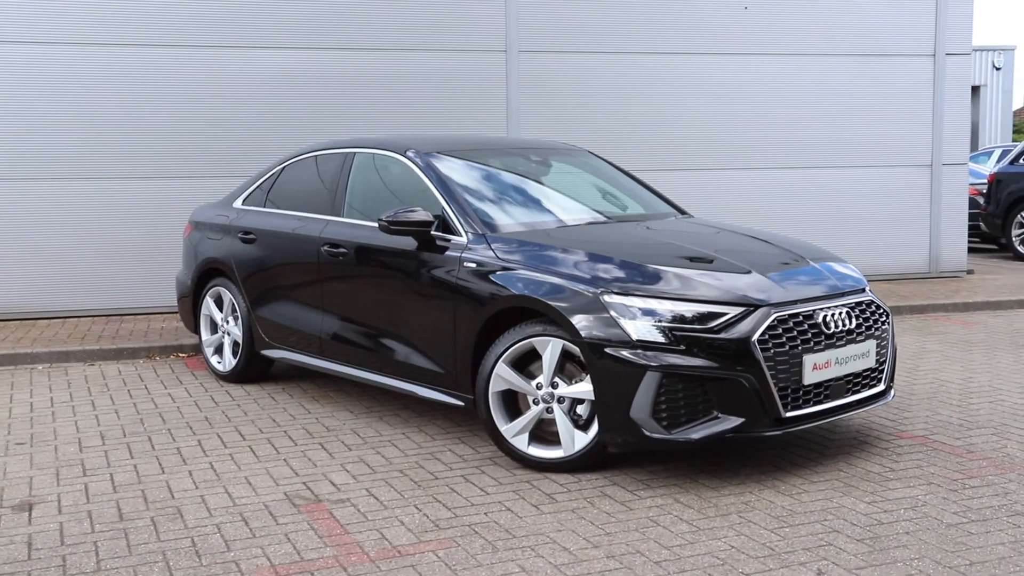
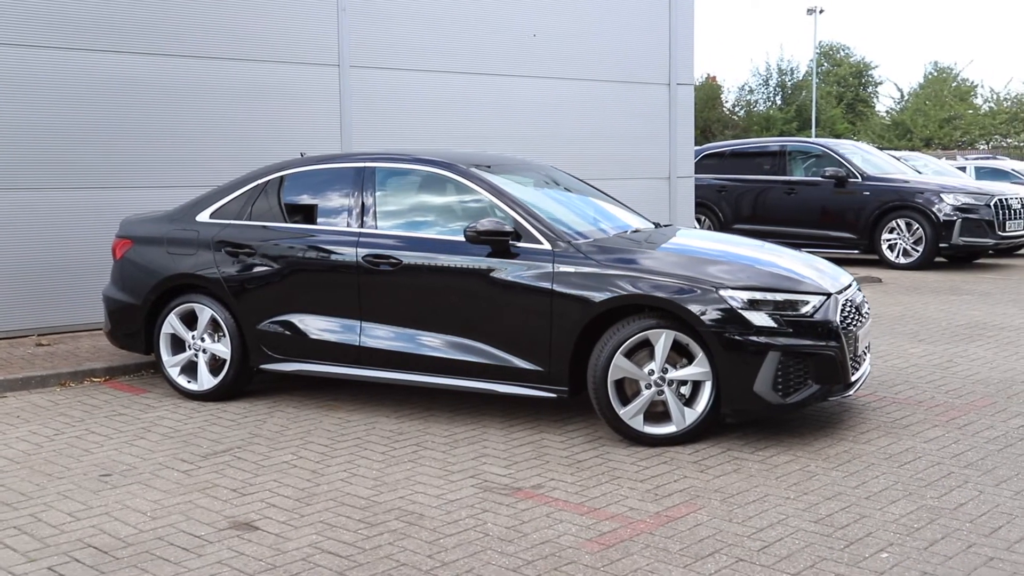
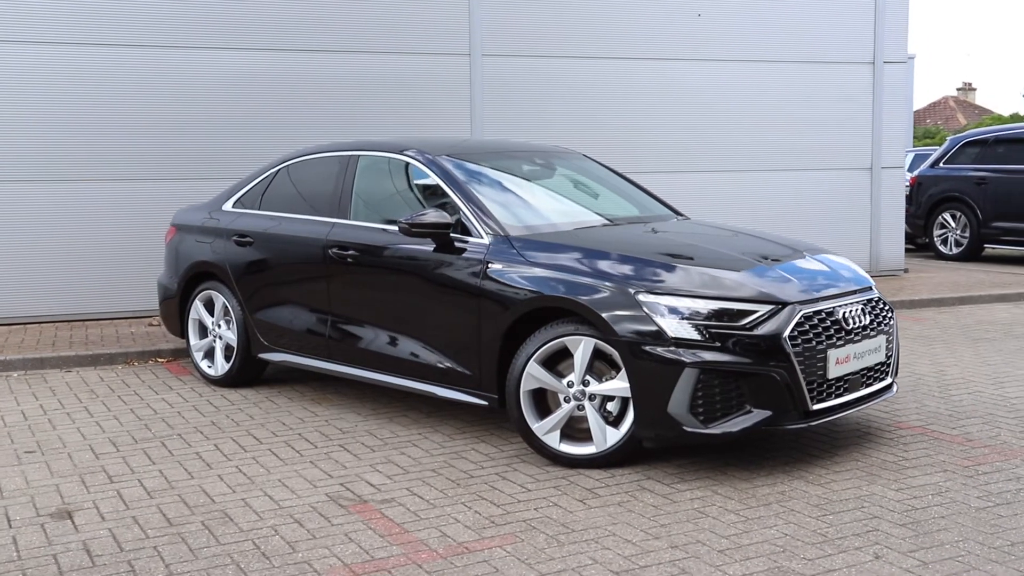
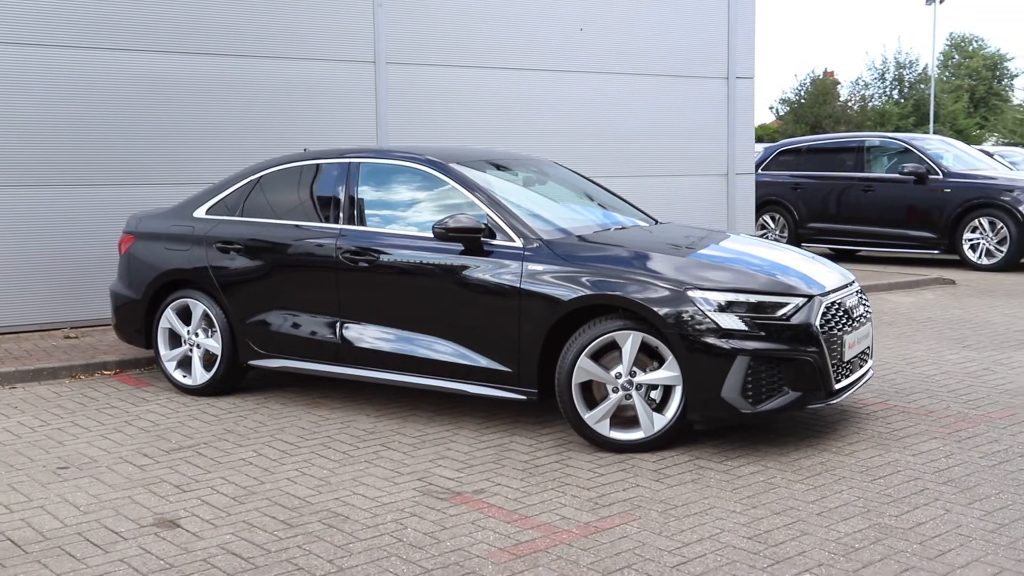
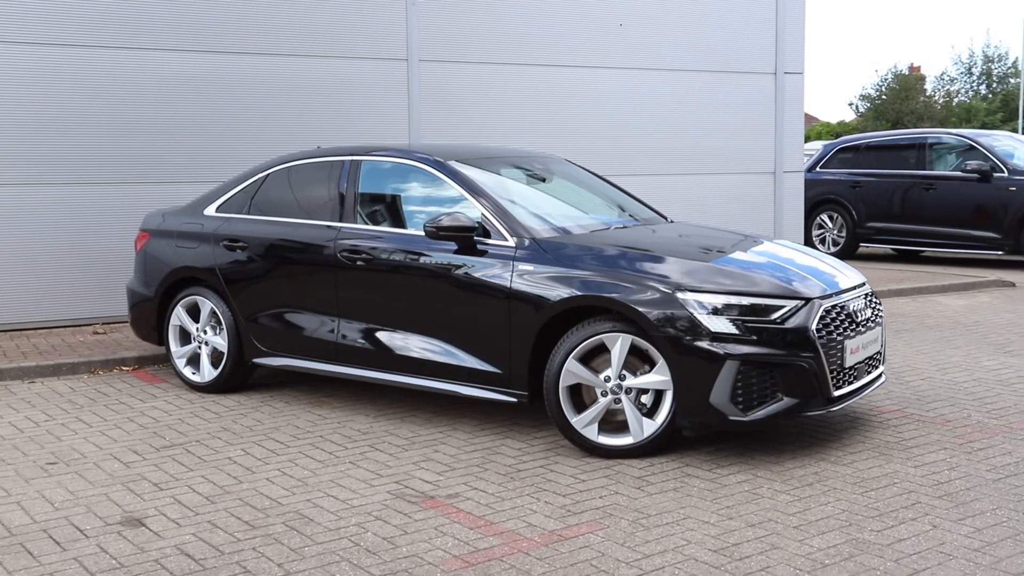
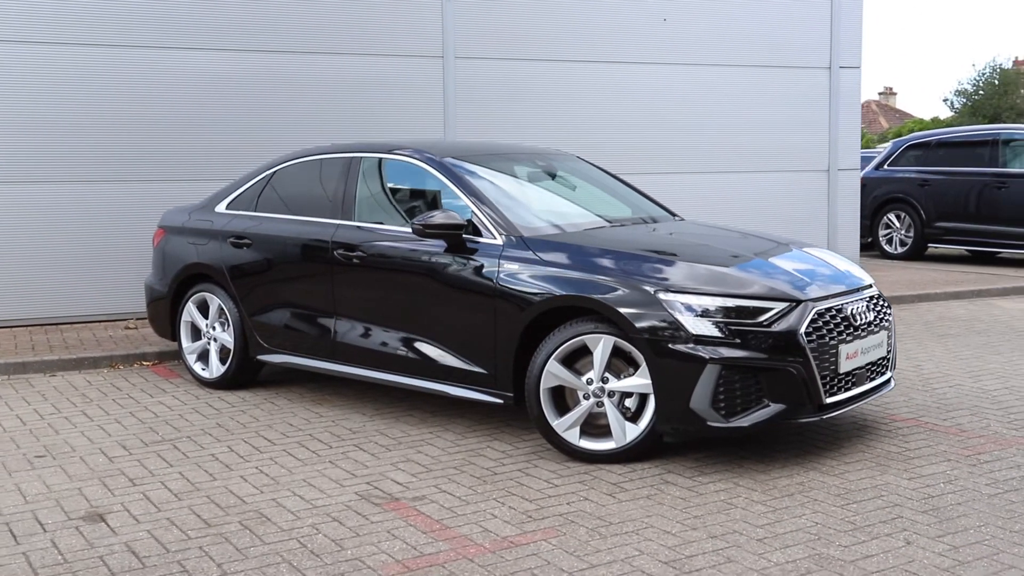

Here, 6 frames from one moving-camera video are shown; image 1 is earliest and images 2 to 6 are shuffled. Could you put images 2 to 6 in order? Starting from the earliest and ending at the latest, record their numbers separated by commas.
3, 6, 5, 4, 2
